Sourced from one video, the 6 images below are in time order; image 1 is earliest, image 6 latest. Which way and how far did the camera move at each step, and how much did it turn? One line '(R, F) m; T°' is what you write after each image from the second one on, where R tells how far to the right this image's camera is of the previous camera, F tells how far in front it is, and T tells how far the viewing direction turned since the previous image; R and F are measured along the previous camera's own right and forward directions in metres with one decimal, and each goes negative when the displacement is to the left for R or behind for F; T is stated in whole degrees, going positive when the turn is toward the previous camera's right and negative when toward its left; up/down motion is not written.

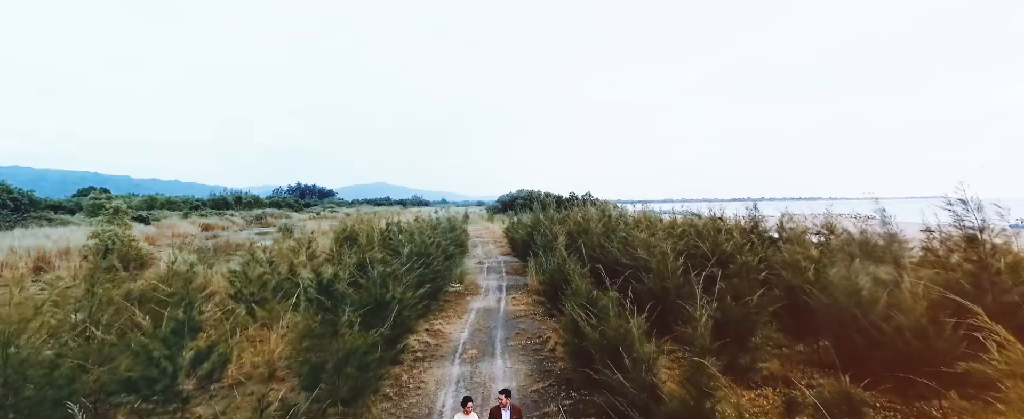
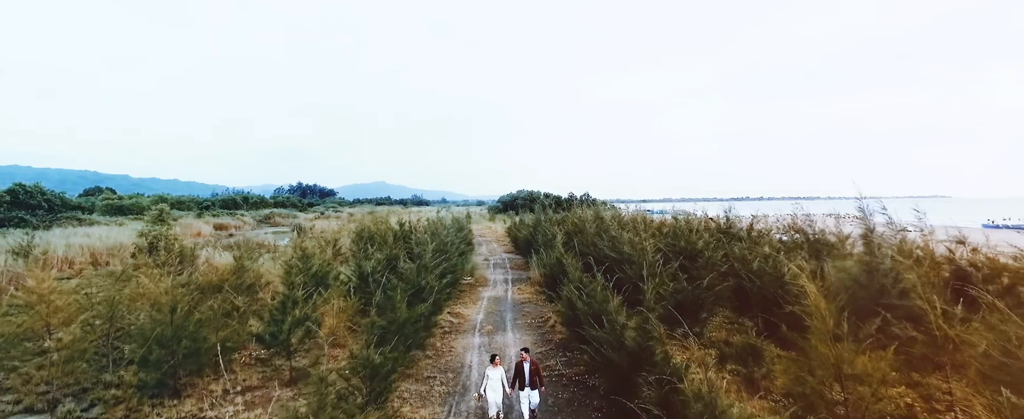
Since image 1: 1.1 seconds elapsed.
(-0.2, -1.9) m; 0°
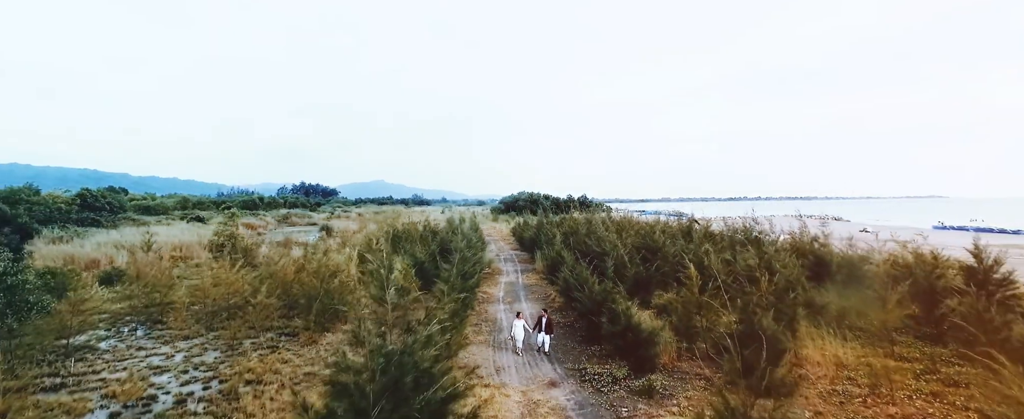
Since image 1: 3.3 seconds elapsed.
(-0.4, -4.0) m; 0°
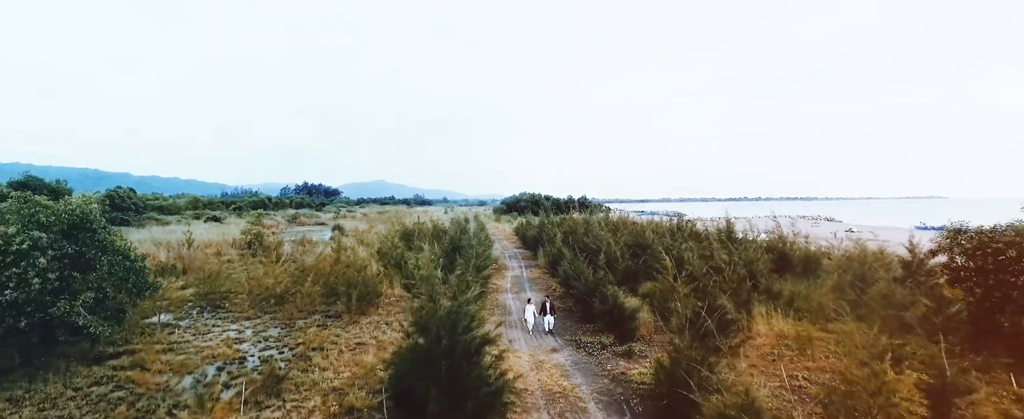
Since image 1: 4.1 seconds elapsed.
(-0.2, -1.9) m; 0°
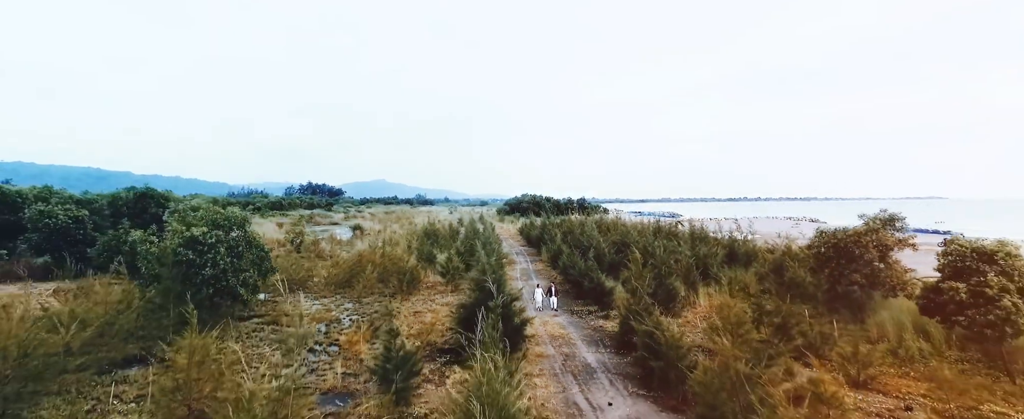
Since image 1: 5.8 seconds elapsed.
(-0.4, -3.9) m; 0°
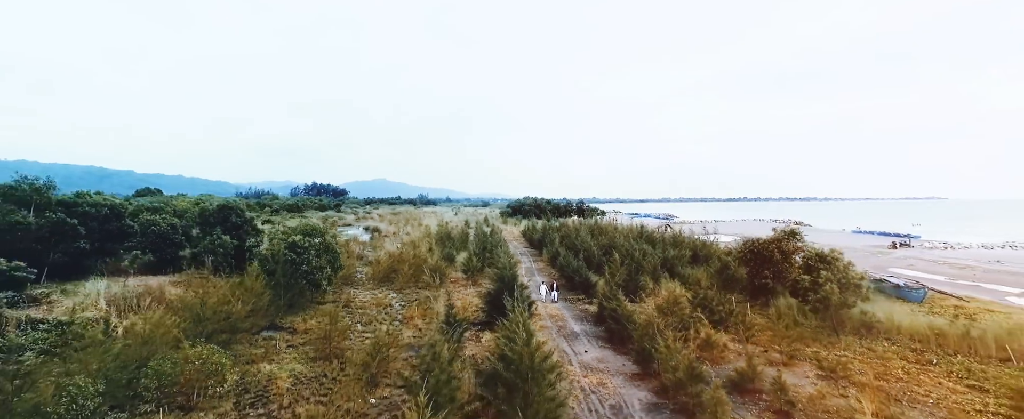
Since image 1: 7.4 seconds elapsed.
(-0.3, -4.3) m; 0°
